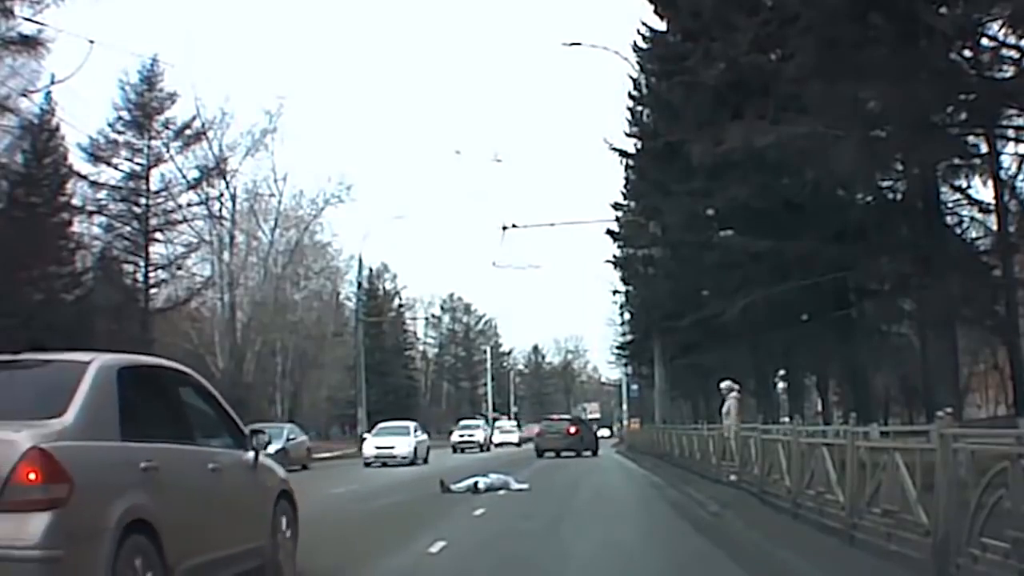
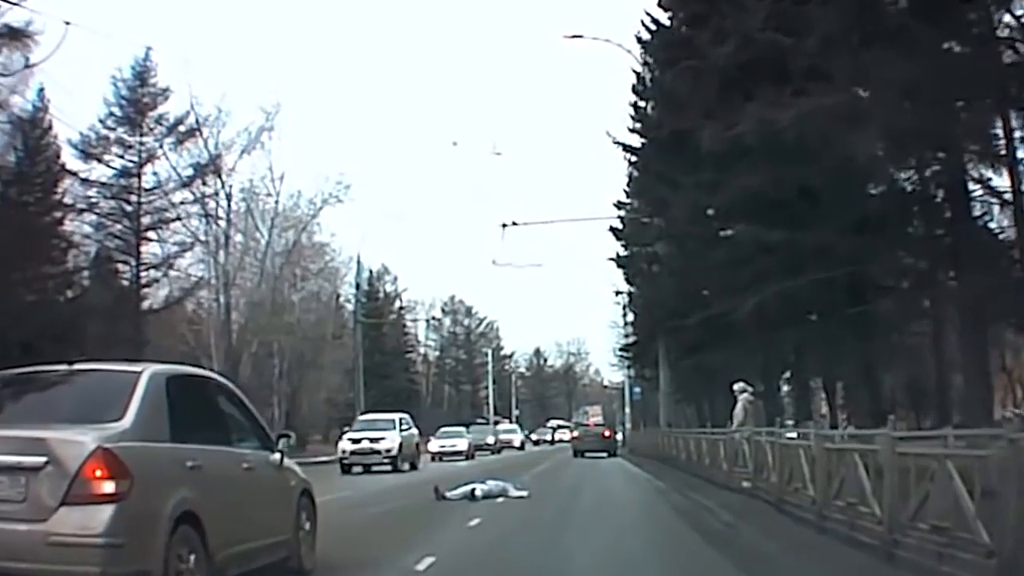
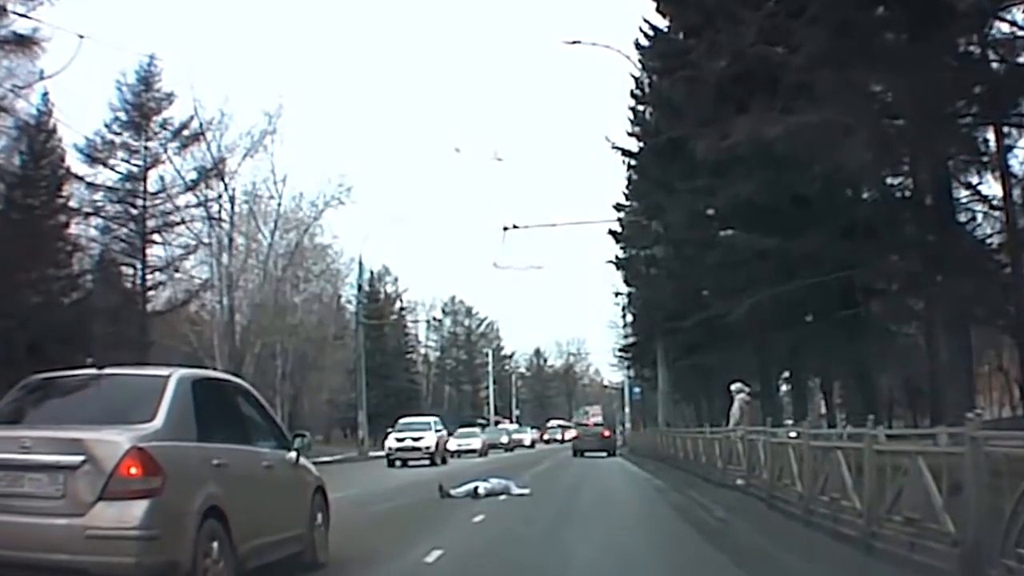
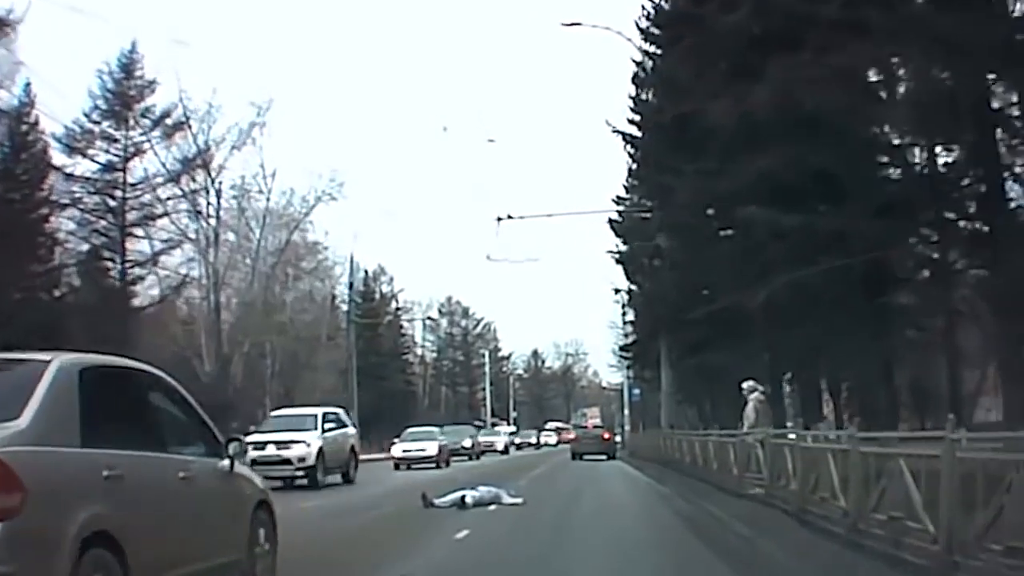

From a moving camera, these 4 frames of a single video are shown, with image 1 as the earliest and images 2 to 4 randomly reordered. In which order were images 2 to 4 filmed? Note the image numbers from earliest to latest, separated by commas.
3, 2, 4
